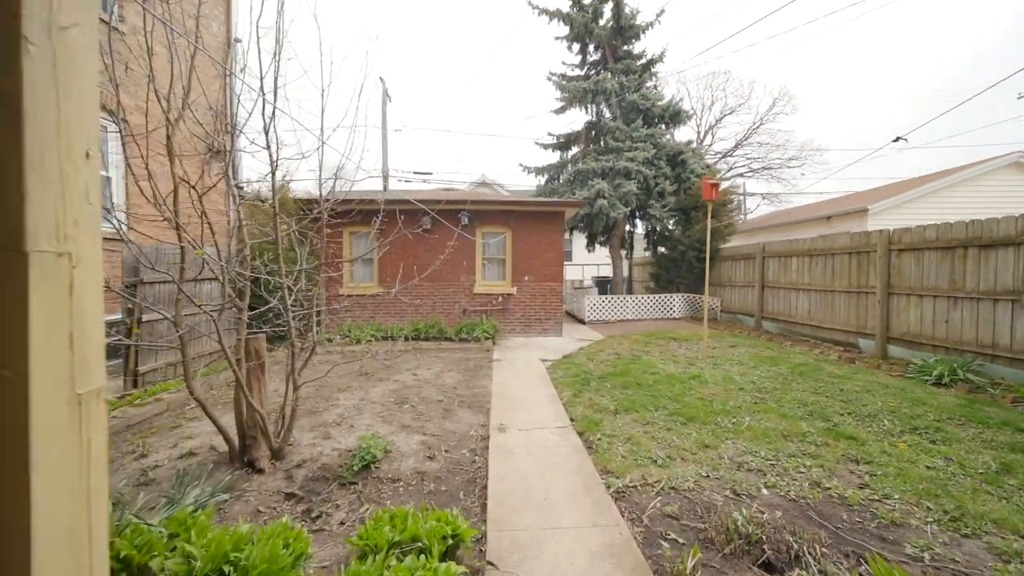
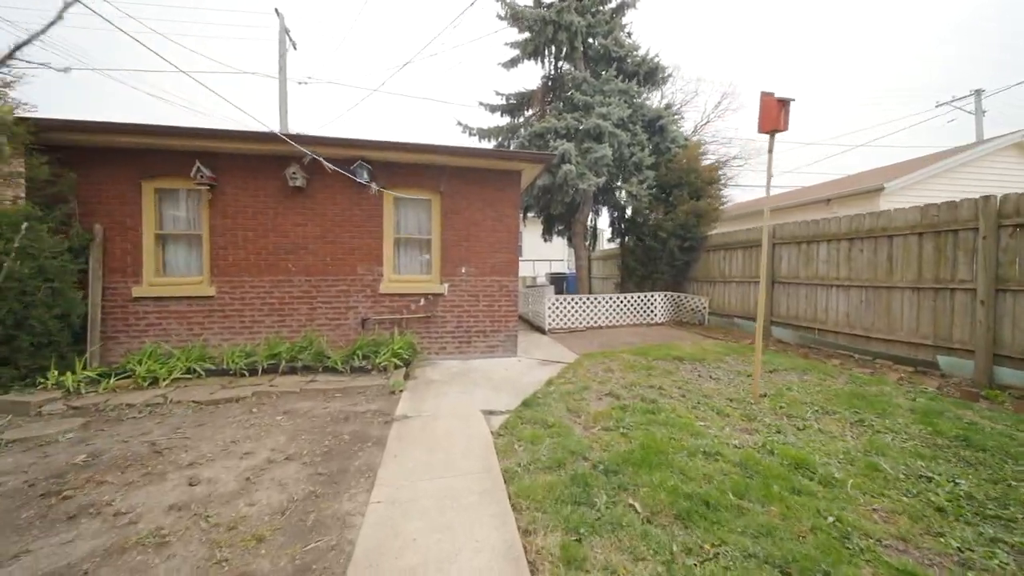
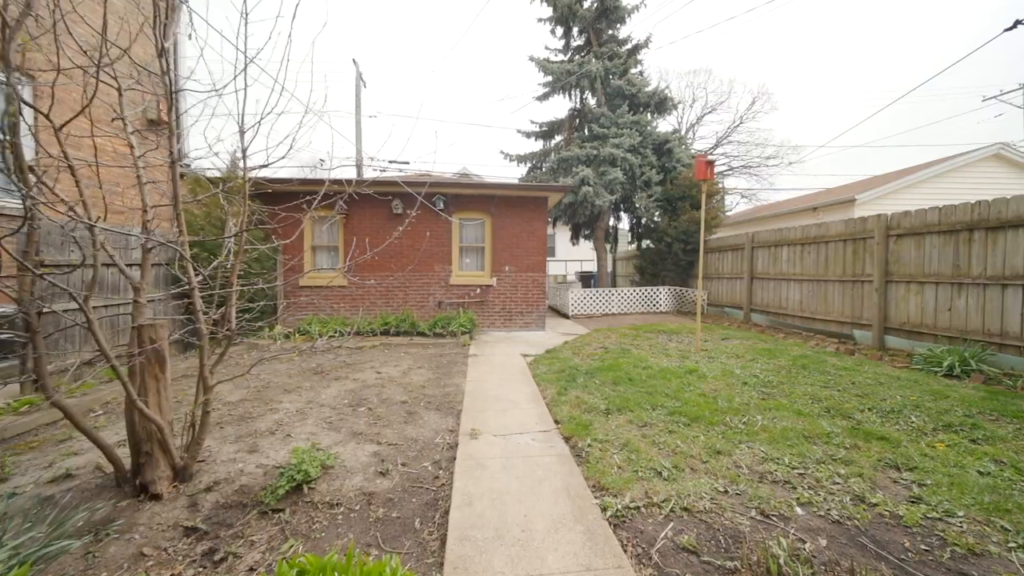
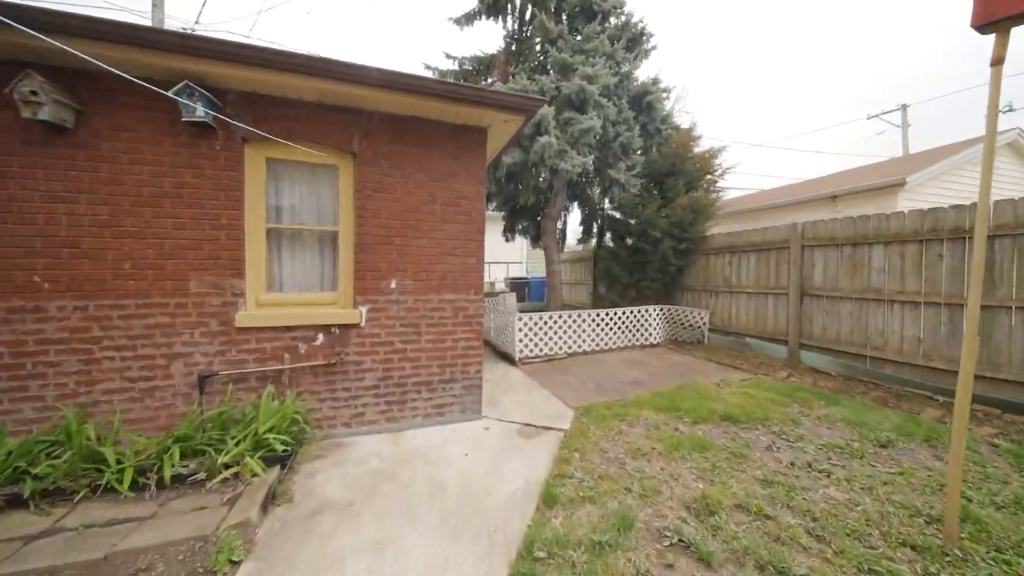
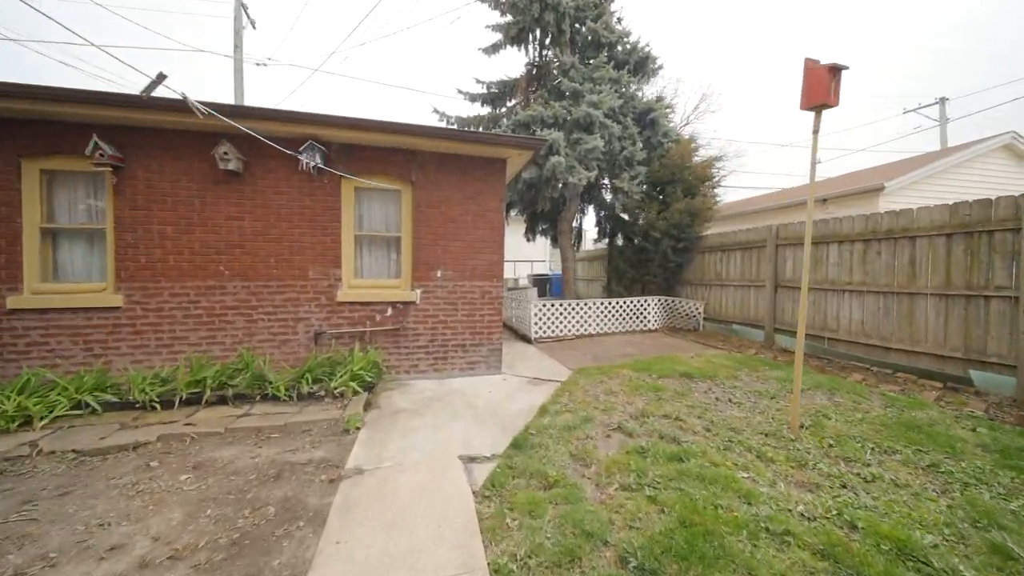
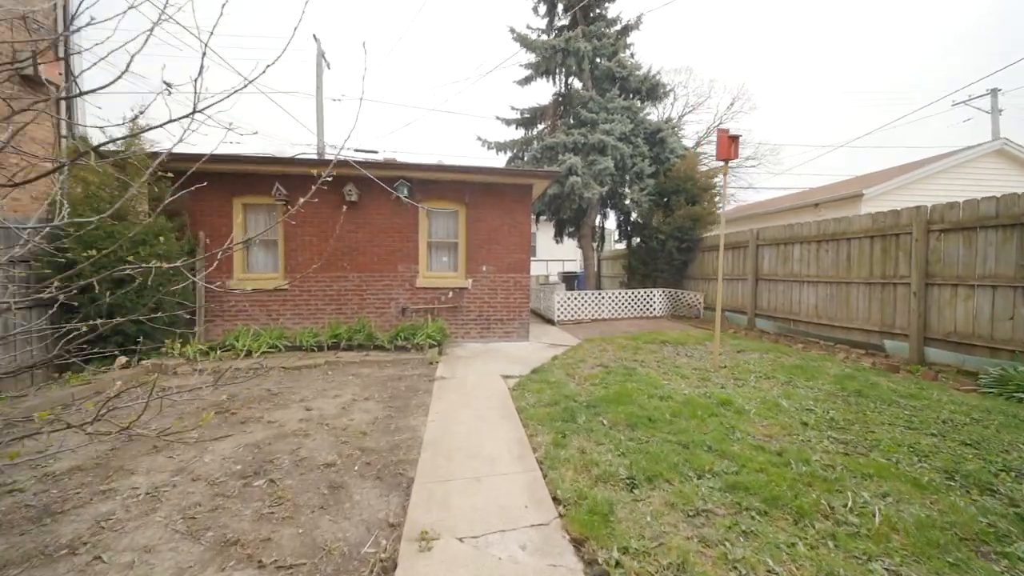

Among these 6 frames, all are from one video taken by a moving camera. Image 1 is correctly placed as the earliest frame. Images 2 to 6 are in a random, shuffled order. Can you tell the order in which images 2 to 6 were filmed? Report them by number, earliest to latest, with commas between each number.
3, 6, 2, 5, 4
